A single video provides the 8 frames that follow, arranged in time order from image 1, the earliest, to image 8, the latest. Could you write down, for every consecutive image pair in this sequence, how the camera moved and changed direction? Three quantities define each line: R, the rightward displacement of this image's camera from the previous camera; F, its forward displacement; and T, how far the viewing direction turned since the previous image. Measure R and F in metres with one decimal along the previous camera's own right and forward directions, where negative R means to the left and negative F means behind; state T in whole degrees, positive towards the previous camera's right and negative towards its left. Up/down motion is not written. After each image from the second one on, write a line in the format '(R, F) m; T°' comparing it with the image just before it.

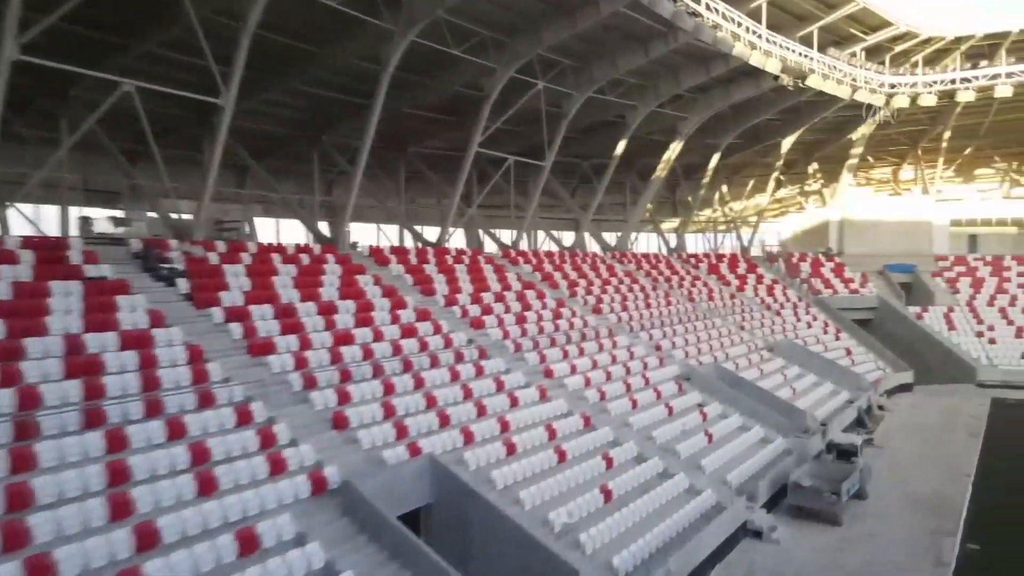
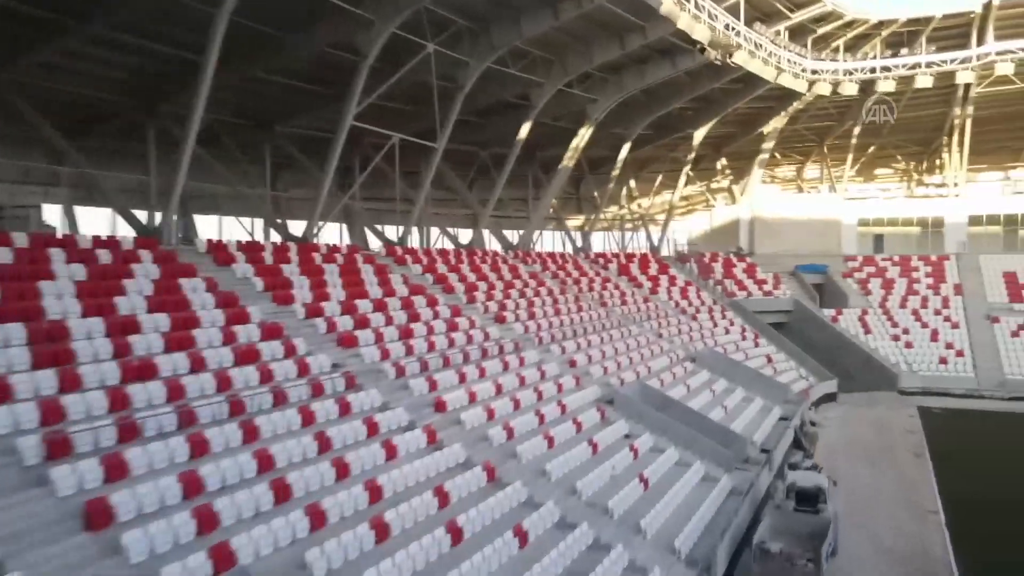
(+0.2, +3.1) m; +8°
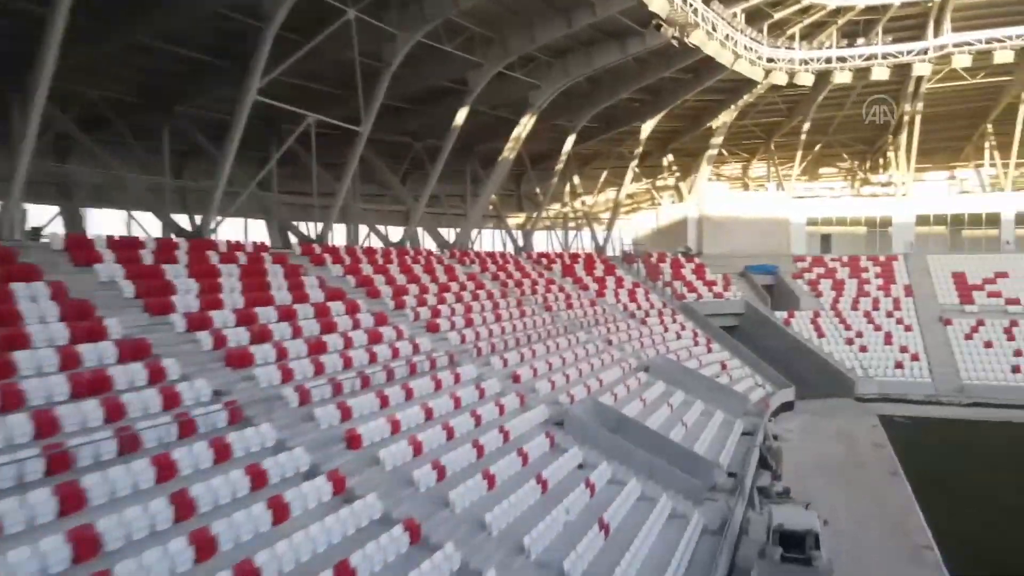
(+0.1, +1.9) m; +5°
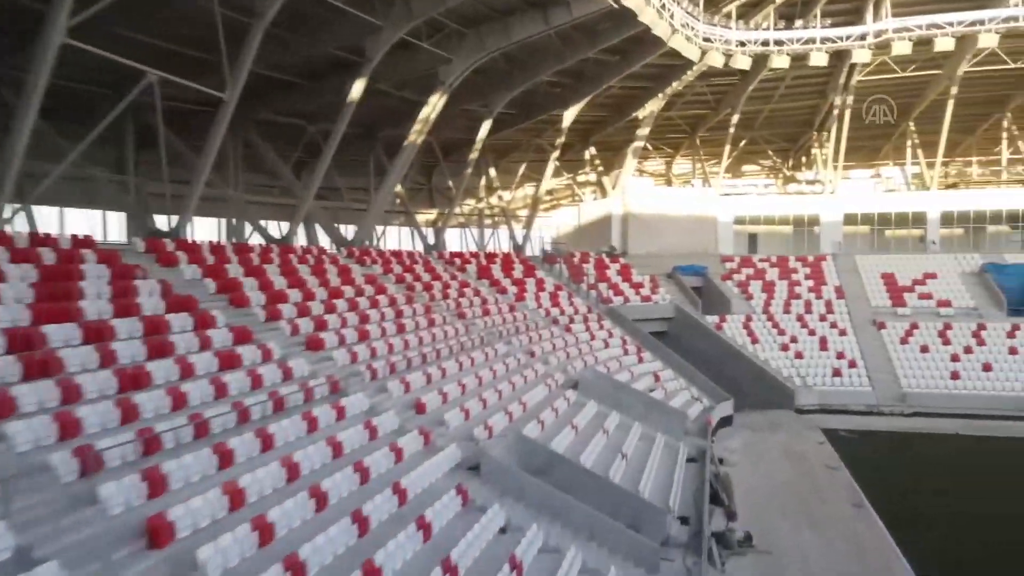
(+0.2, +2.6) m; +6°
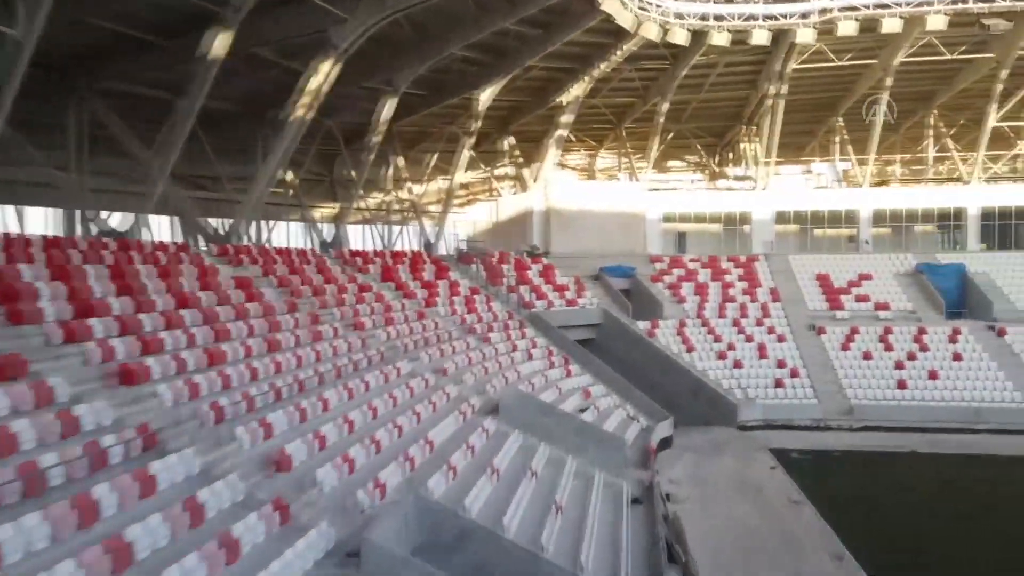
(+0.2, +2.7) m; +6°
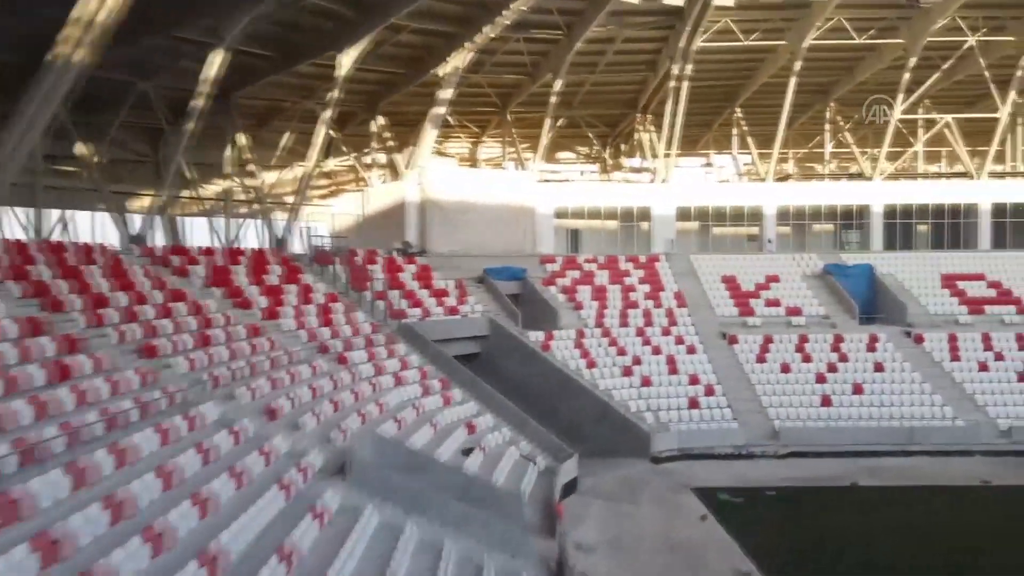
(+0.3, +3.6) m; +9°
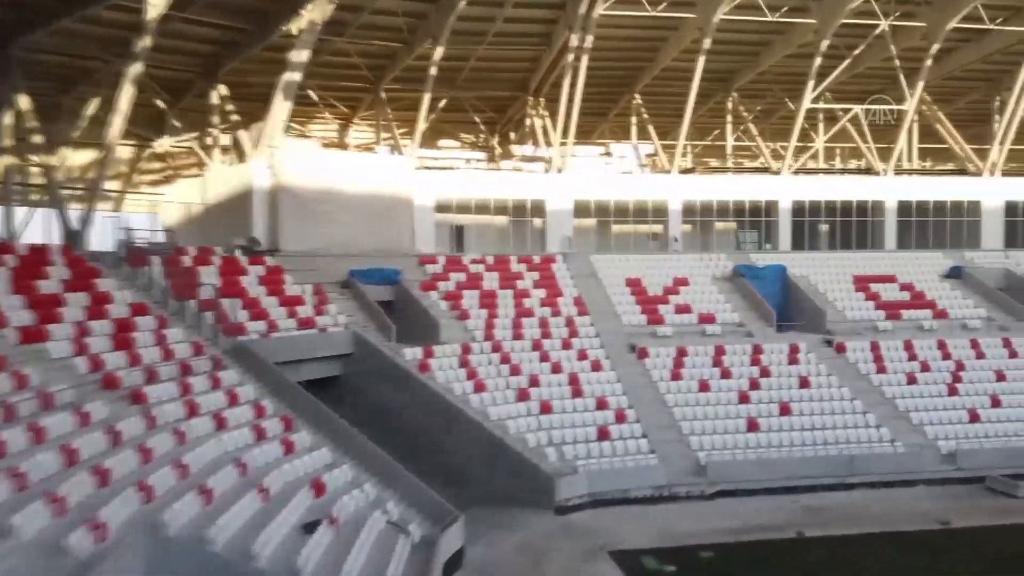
(+0.3, +3.3) m; +9°
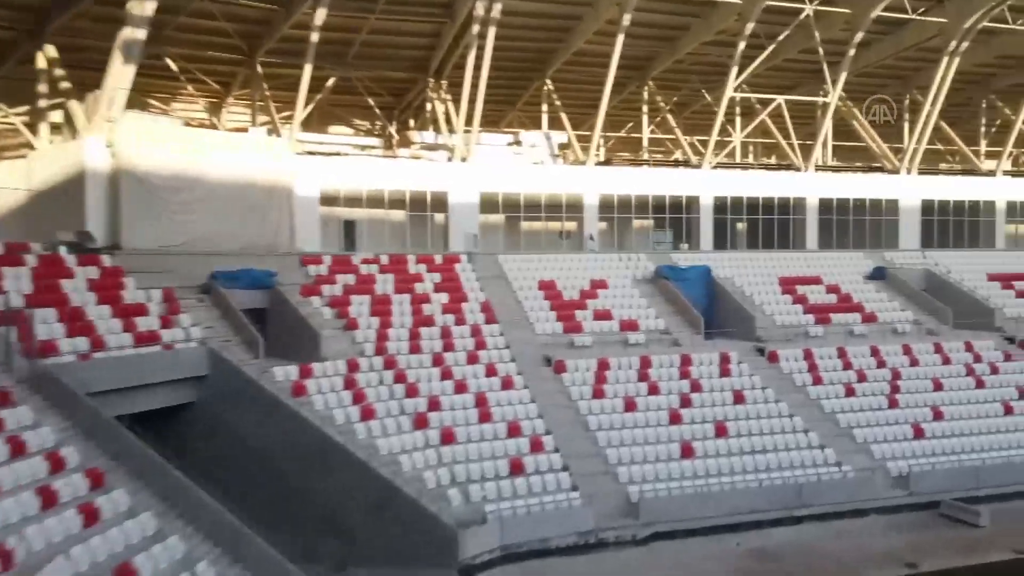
(+0.2, +2.4) m; +7°
